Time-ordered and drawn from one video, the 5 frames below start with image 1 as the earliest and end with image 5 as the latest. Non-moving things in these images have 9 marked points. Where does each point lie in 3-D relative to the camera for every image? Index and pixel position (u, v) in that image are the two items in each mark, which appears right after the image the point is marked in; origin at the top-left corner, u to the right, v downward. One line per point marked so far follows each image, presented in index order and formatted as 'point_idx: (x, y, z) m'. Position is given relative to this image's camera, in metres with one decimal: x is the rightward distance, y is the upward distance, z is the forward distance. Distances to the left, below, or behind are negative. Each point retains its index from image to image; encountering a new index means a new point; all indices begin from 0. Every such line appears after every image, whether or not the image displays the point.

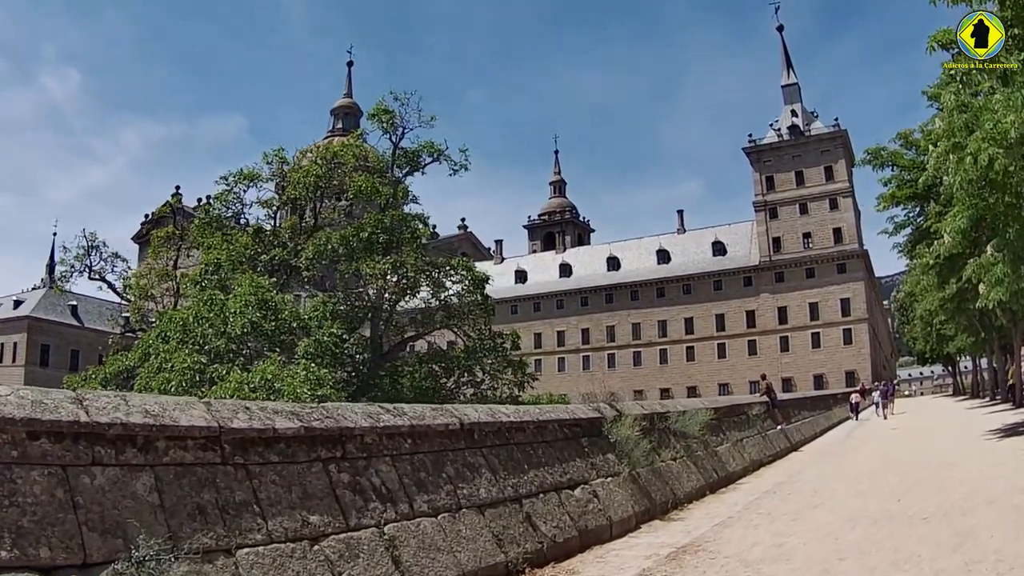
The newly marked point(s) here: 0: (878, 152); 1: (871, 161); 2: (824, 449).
0: (+9.4, +3.8, +20.0) m
1: (+9.1, +3.5, +19.8) m
2: (+7.7, -4.0, +18.9) m
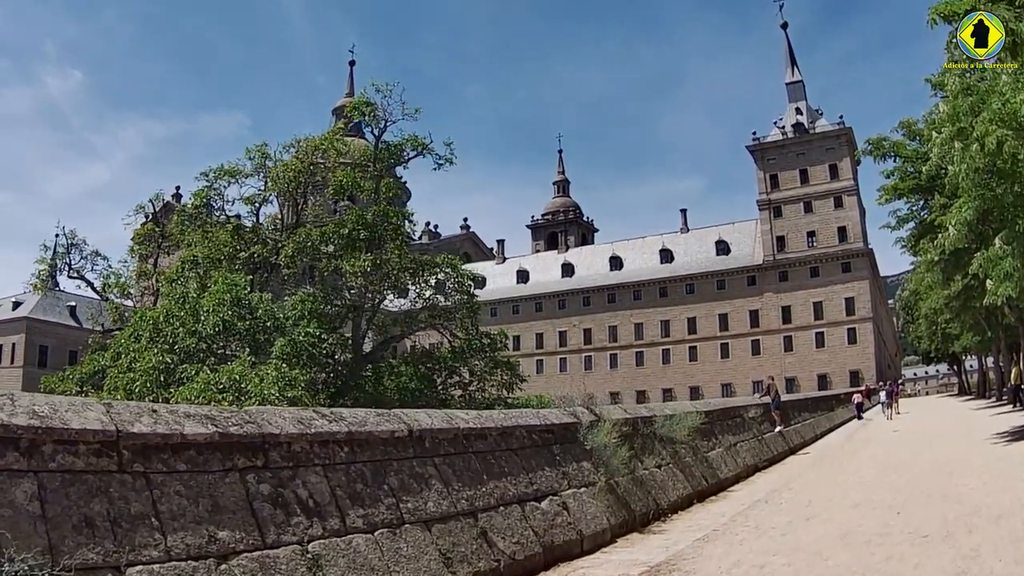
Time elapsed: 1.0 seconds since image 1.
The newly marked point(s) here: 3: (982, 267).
0: (+9.1, +3.9, +19.2) m
1: (+8.8, +3.6, +19.0) m
2: (+7.4, -3.9, +18.1) m
3: (+8.8, +0.5, +14.6) m
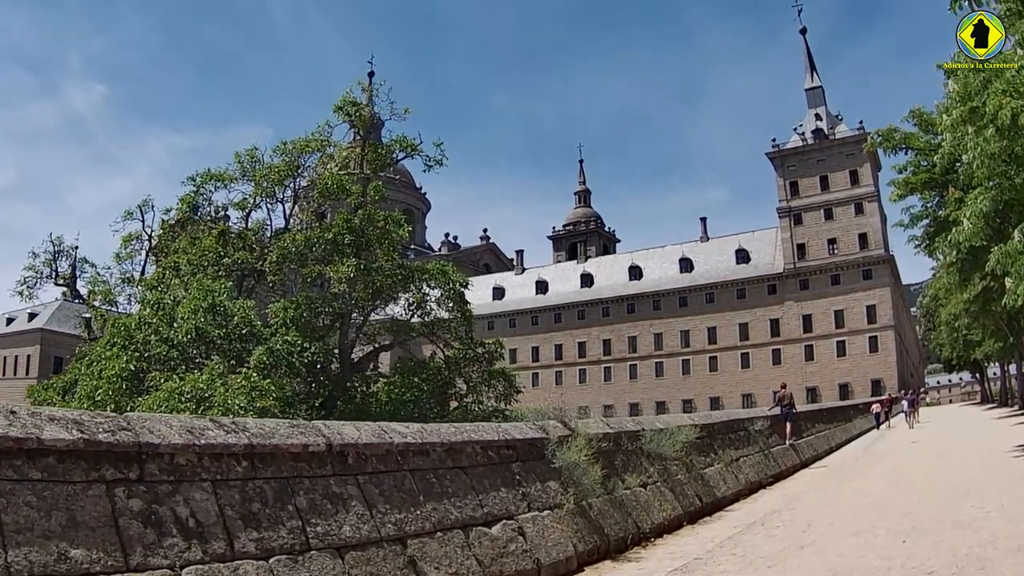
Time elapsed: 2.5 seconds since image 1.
0: (+8.9, +3.7, +18.1) m
1: (+8.6, +3.4, +17.9) m
2: (+7.2, -4.0, +17.0) m
3: (+8.5, +0.4, +13.4) m
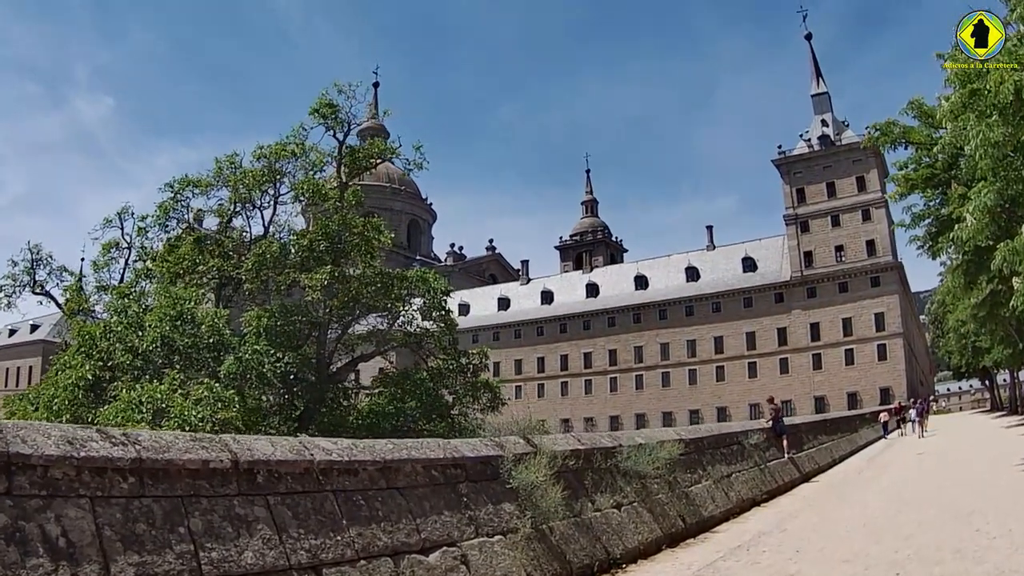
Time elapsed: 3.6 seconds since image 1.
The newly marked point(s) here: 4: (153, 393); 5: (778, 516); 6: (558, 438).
0: (+8.5, +3.6, +17.3) m
1: (+8.3, +3.3, +17.1) m
2: (+6.8, -4.1, +16.1) m
3: (+8.1, +0.4, +12.6) m
4: (-7.6, -2.3, +16.6) m
5: (+3.8, -3.3, +11.0) m
6: (+0.5, -1.7, +8.5) m
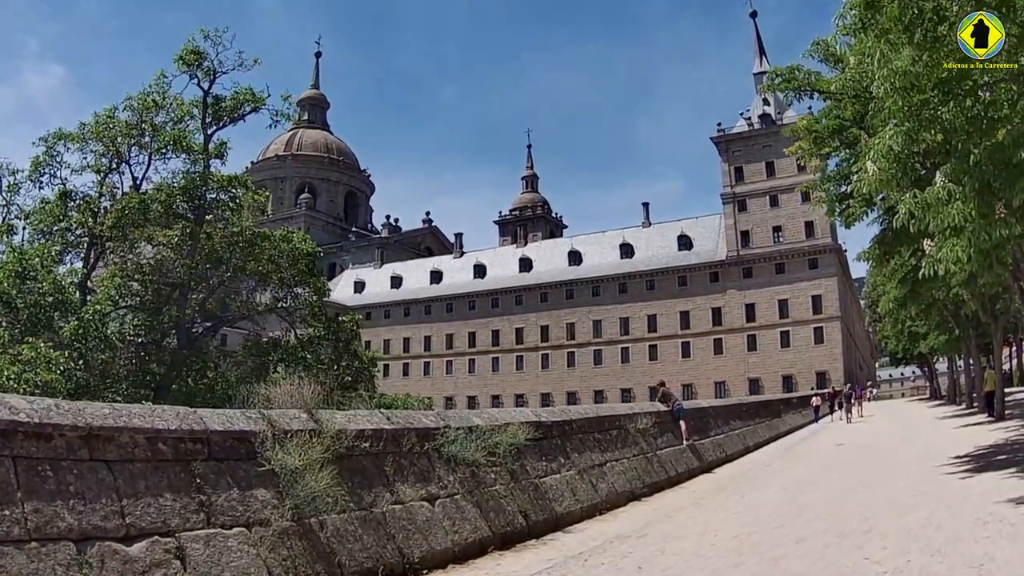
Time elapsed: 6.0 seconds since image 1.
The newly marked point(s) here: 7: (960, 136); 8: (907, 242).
0: (+6.2, +4.2, +16.0) m
1: (+6.0, +3.9, +15.8) m
2: (+4.4, -3.5, +14.9) m
3: (+6.0, +0.8, +11.4) m
4: (-9.9, -1.4, +14.4) m
5: (+1.7, -2.8, +9.6) m
6: (-1.4, -1.2, +6.9) m
7: (+5.9, +1.9, +10.1) m
8: (+7.6, +0.8, +14.8) m
